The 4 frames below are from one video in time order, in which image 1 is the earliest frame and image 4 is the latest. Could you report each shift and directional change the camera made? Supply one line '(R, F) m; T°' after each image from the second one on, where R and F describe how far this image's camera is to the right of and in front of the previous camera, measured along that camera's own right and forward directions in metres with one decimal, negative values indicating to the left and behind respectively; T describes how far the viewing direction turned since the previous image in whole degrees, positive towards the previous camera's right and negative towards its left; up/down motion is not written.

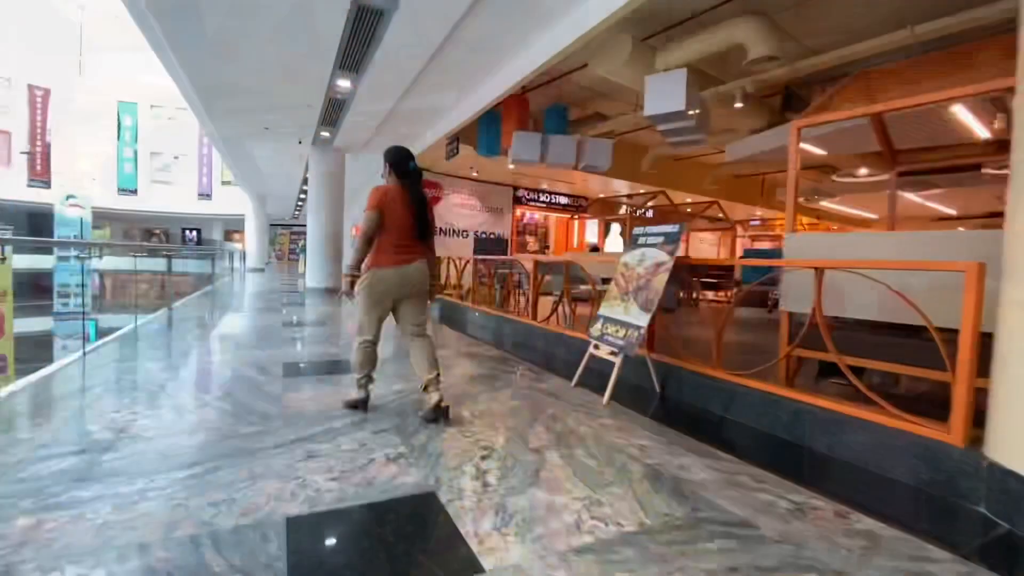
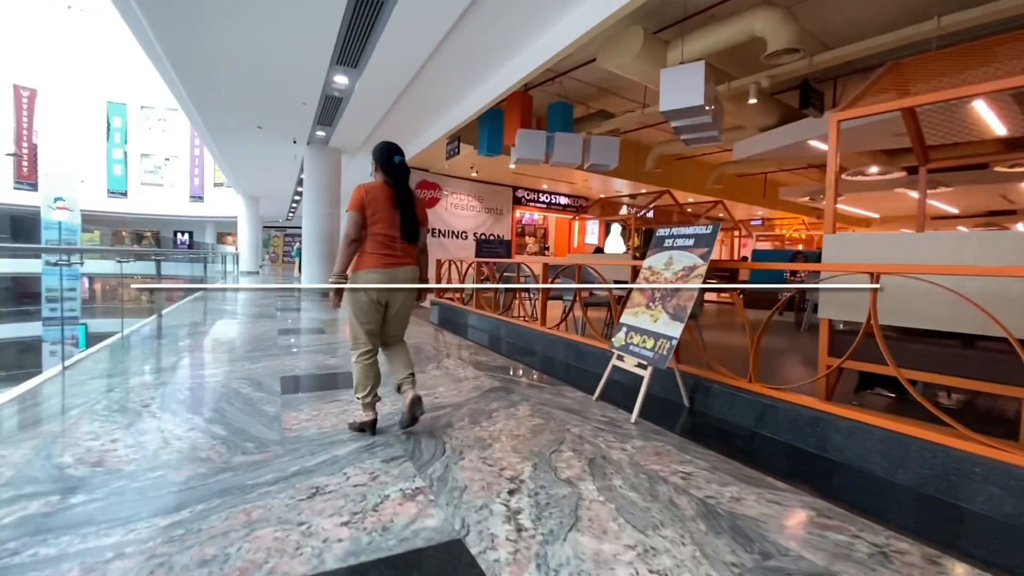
(-0.1, +0.2) m; +1°
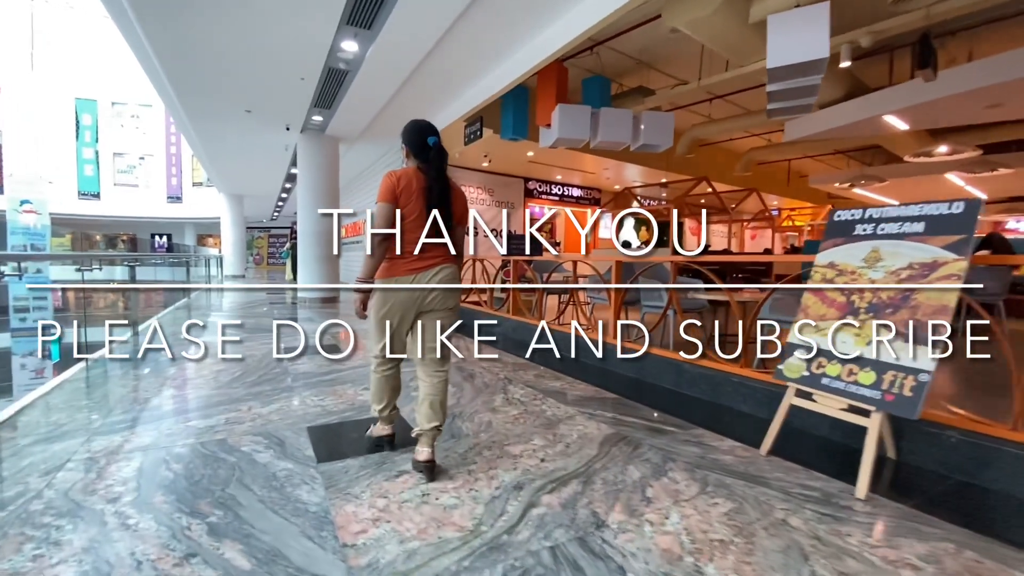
(-0.6, +0.9) m; +2°
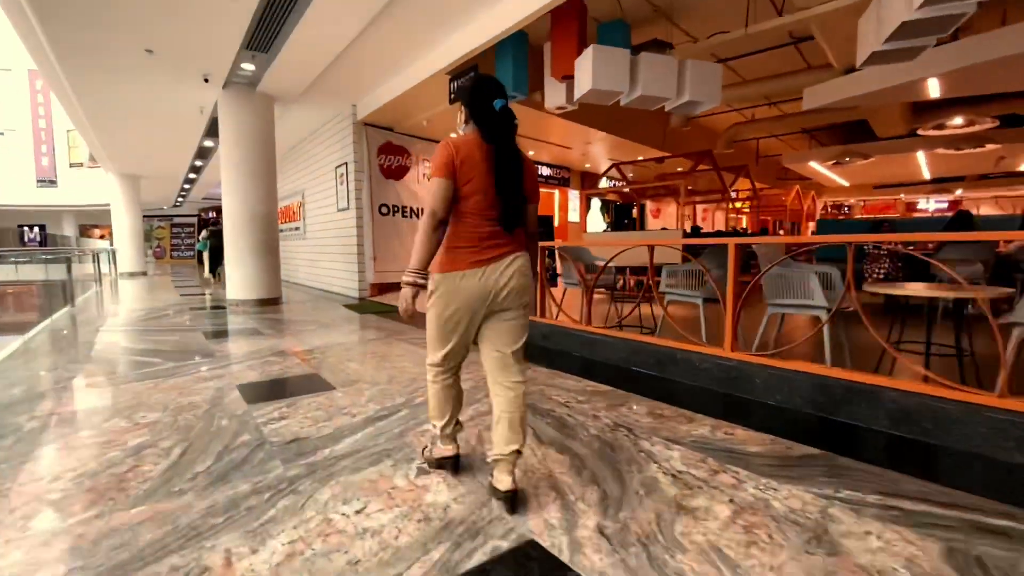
(-0.9, +1.2) m; +9°
